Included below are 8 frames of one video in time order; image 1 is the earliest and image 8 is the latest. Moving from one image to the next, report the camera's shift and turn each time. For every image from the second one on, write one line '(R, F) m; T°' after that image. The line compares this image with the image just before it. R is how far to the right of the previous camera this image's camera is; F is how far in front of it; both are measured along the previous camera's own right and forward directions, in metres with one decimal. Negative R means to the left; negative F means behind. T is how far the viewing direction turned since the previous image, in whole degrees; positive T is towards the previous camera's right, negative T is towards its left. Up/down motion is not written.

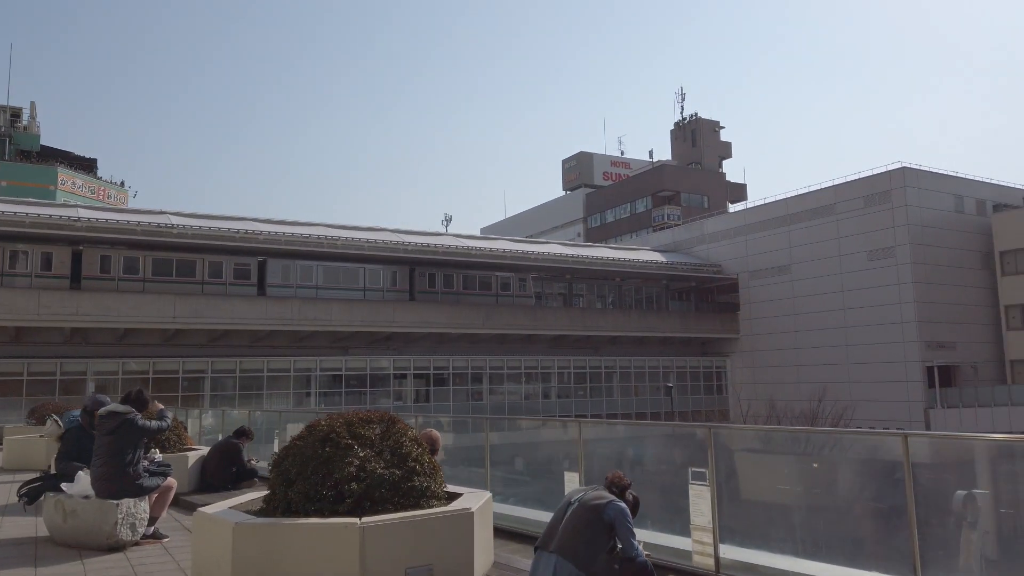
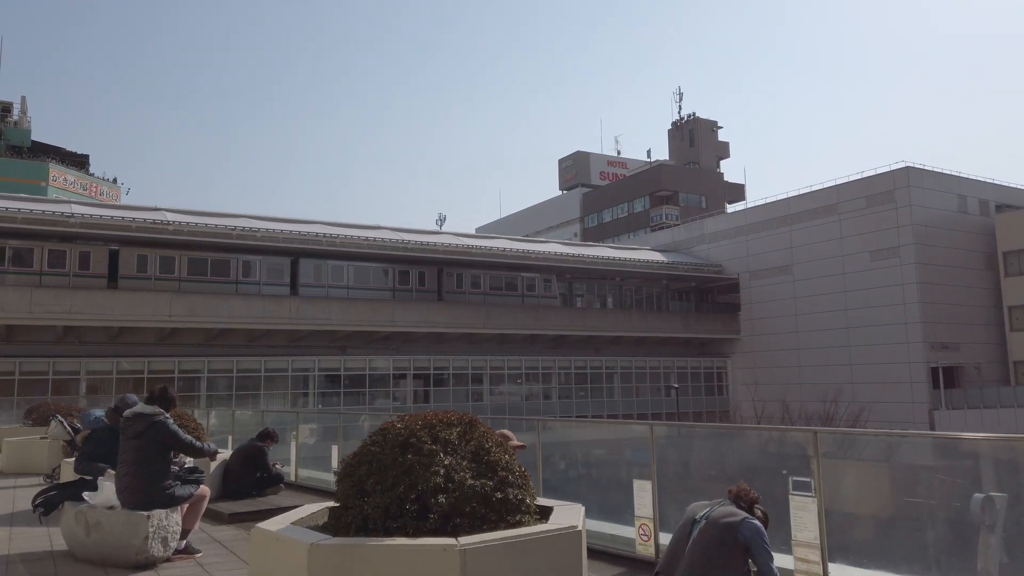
(-0.5, +0.5) m; +1°
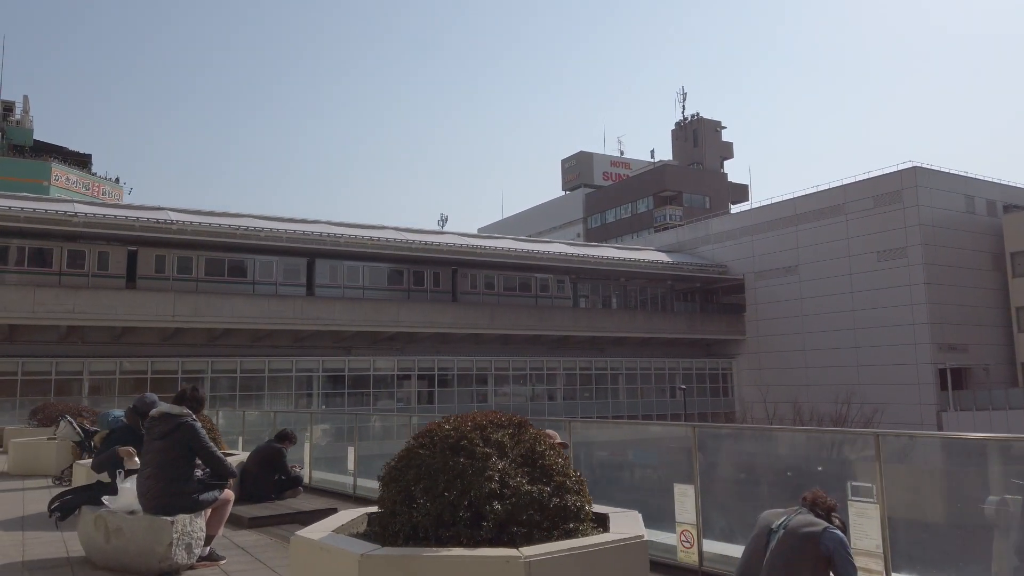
(-0.3, +0.2) m; 0°
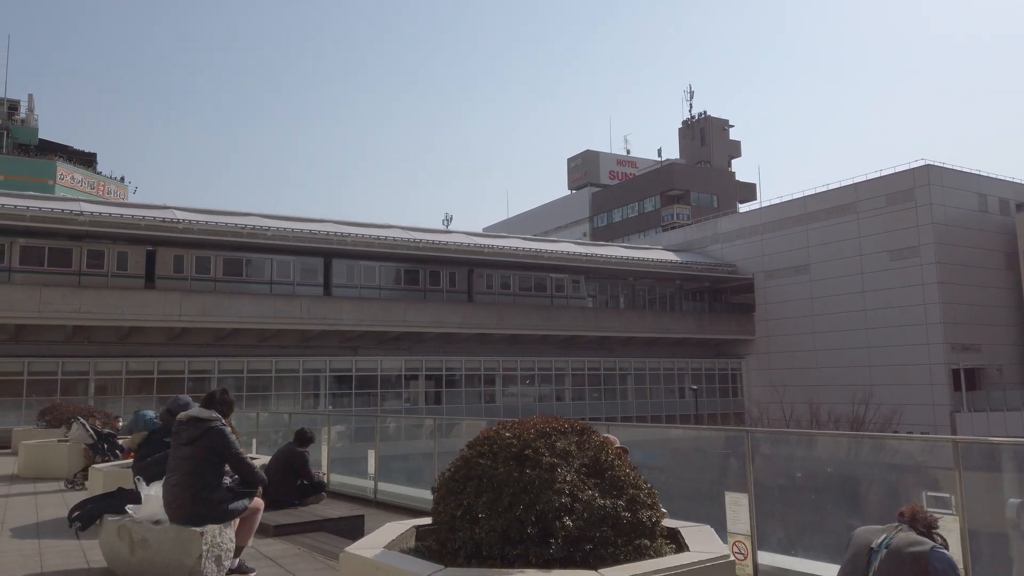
(-0.3, +0.3) m; 0°
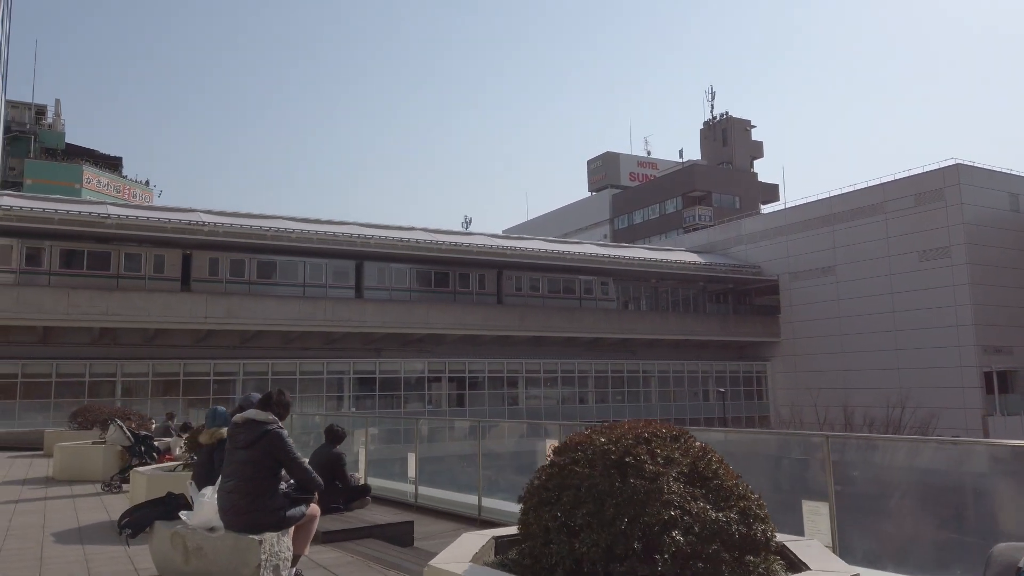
(-0.3, +0.2) m; -1°
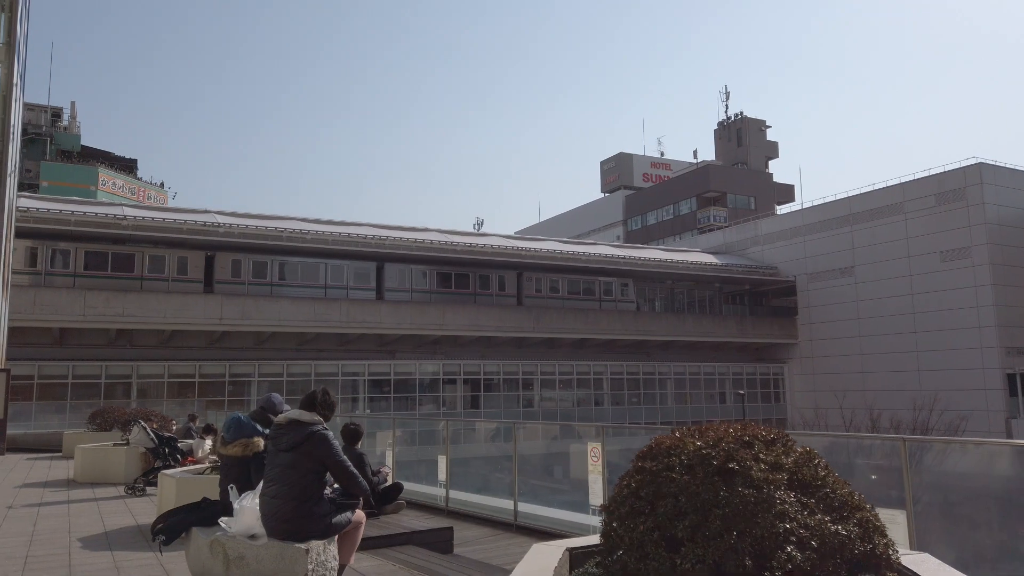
(-0.3, +0.3) m; -1°
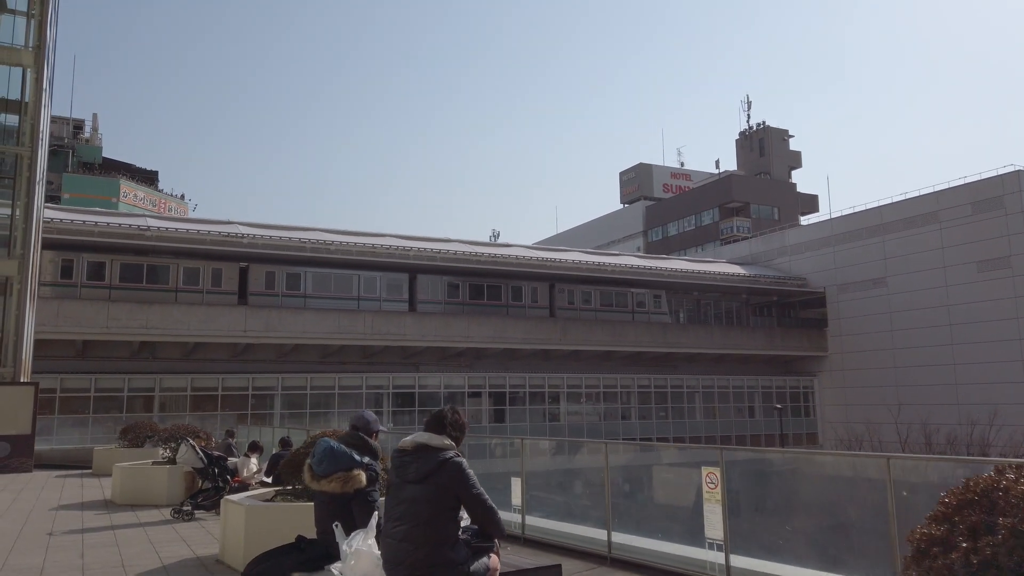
(-0.7, +0.7) m; -1°
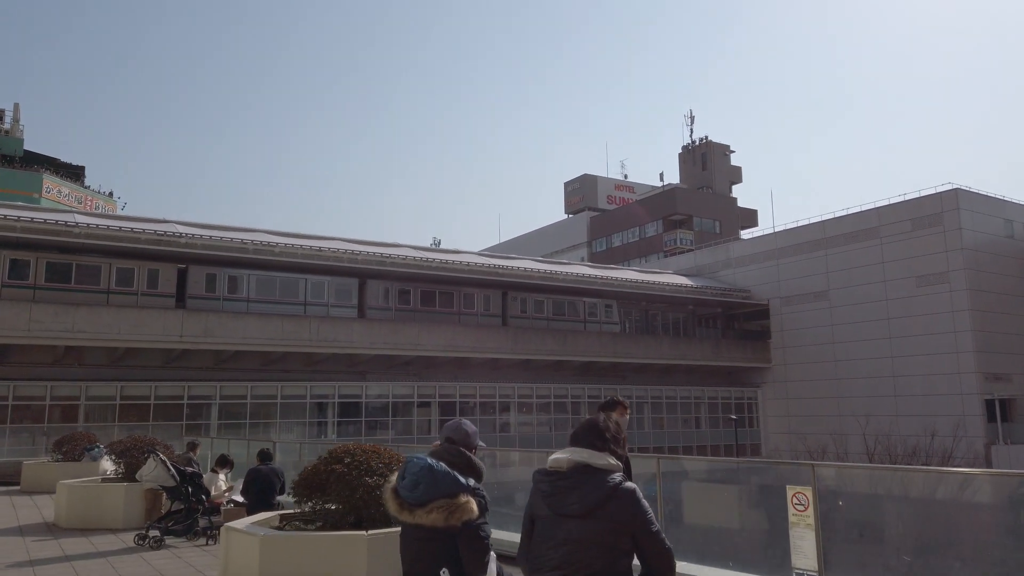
(-0.9, +0.8) m; +5°
